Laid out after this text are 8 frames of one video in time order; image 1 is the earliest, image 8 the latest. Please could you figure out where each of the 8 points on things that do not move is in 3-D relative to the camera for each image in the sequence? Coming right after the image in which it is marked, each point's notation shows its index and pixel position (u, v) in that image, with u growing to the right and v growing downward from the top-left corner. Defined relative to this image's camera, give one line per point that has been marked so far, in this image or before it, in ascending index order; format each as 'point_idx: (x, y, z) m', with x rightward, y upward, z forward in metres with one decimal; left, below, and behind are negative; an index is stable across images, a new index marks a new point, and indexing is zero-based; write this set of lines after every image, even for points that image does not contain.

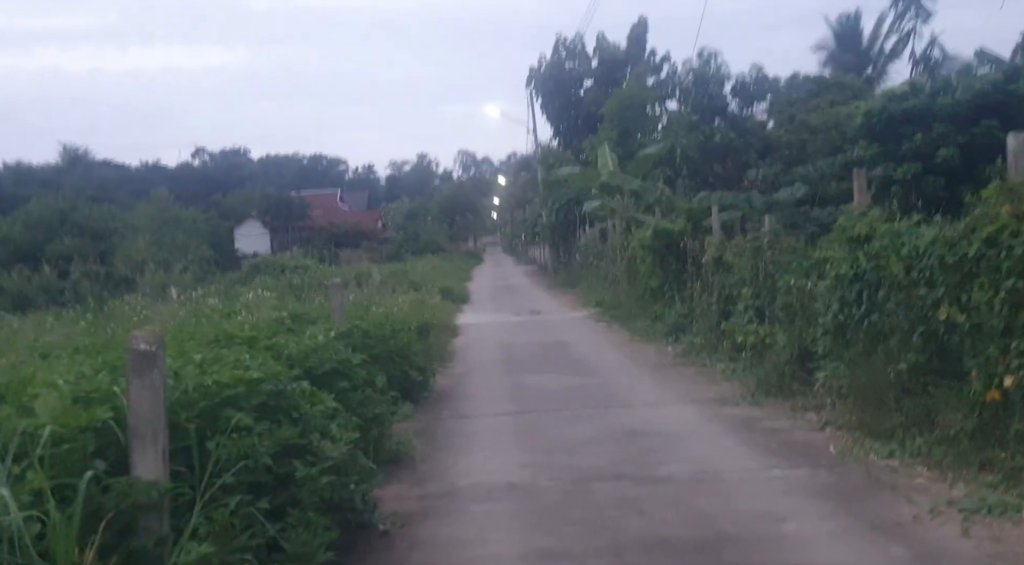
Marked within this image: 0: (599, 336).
0: (+1.7, -1.1, +16.1) m
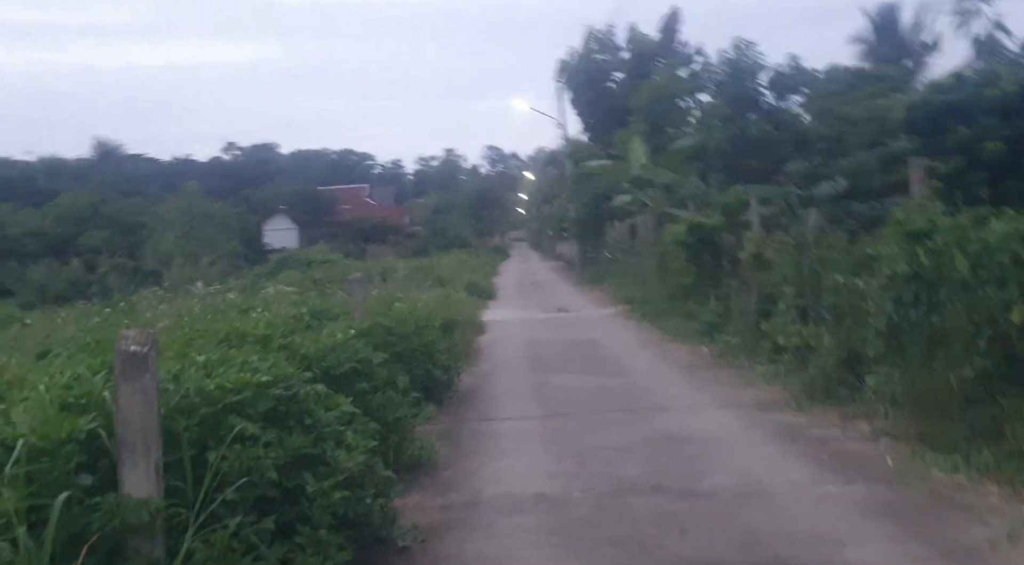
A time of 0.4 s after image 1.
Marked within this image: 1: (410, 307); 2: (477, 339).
0: (+2.3, -1.0, +15.6) m
1: (-1.5, -0.4, +11.6) m
2: (-0.7, -1.1, +16.3) m
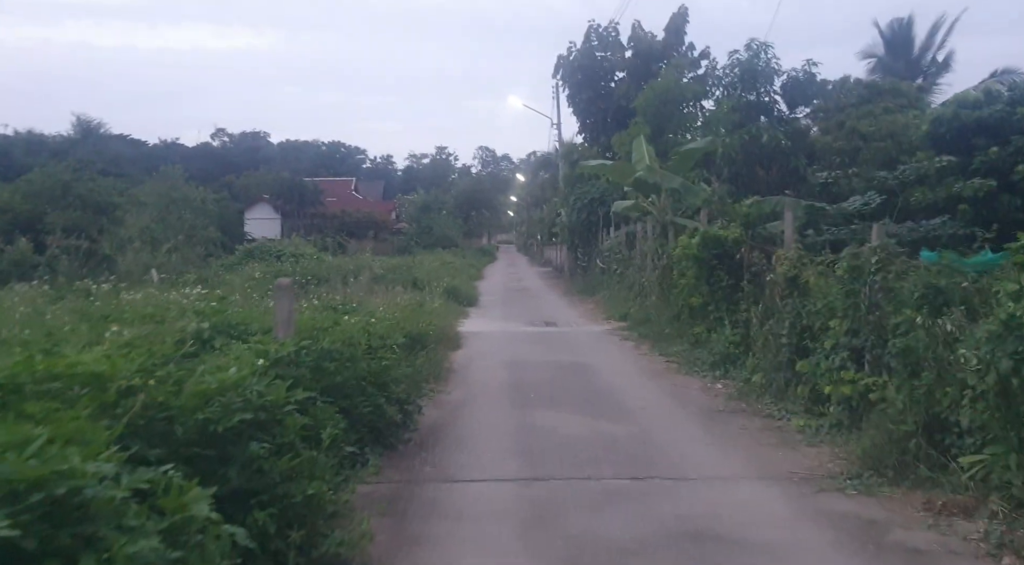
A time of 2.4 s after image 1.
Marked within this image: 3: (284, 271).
0: (+1.9, -1.3, +13.4) m
1: (-1.7, -0.5, +9.4) m
2: (-1.1, -1.3, +14.2) m
3: (-5.4, +0.3, +19.6) m
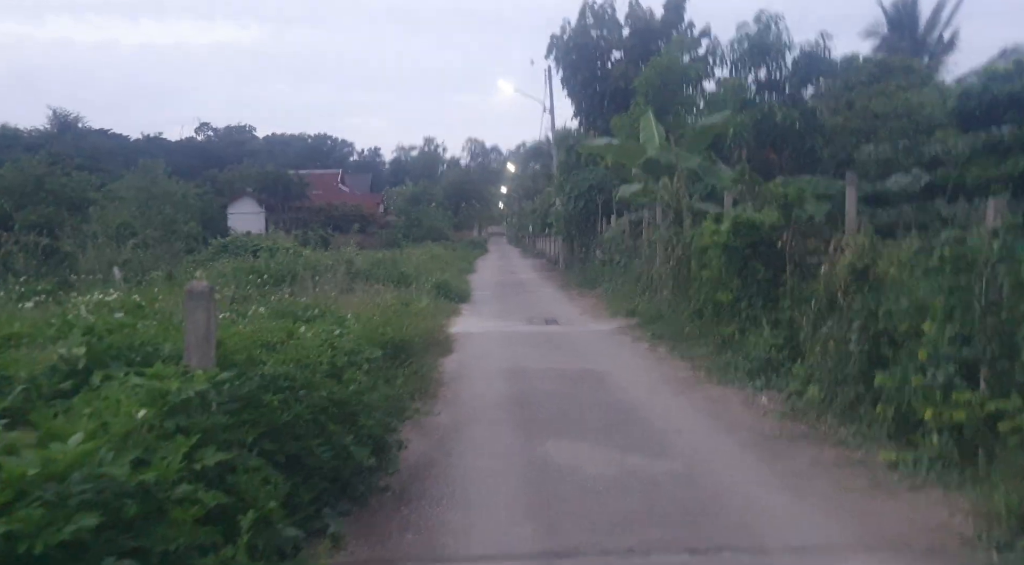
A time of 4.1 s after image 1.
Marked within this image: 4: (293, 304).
0: (+1.9, -1.2, +11.6) m
1: (-1.7, -0.5, +7.5) m
2: (-1.1, -1.2, +12.3) m
3: (-5.5, +0.3, +17.7) m
4: (-2.5, -0.3, +9.1) m
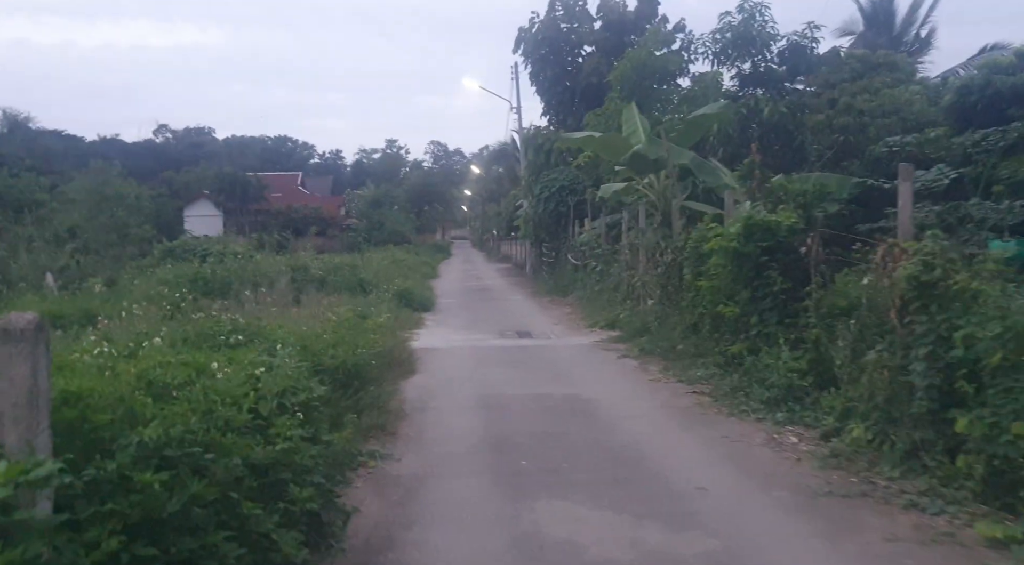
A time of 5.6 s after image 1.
0: (+1.6, -1.4, +10.1) m
1: (-1.8, -0.6, +5.8) m
2: (-1.4, -1.4, +10.6) m
3: (-6.1, +0.1, +15.8) m
4: (-2.7, -0.4, +7.4) m
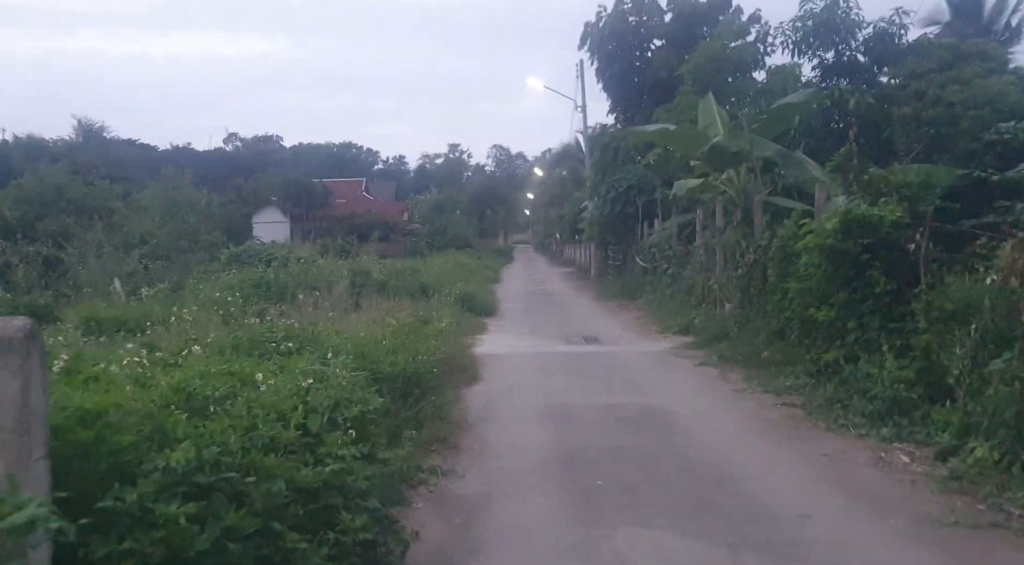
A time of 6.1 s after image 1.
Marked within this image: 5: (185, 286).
0: (+2.4, -1.4, +9.3) m
1: (-1.4, -0.6, +5.3) m
2: (-0.6, -1.4, +10.0) m
3: (-4.8, +0.1, +15.6) m
4: (-2.0, -0.4, +6.9) m
5: (-8.0, -0.1, +19.8) m
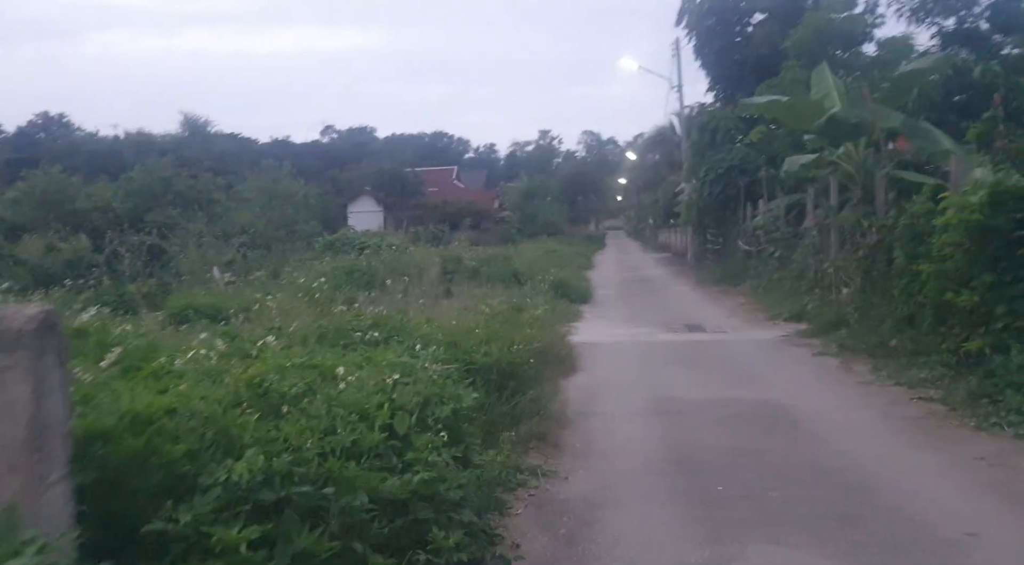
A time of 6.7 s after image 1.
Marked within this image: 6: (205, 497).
0: (+3.5, -1.2, +8.3) m
1: (-0.7, -0.5, +4.8) m
2: (+0.6, -1.2, +9.4) m
3: (-3.0, +0.3, +15.4) m
4: (-1.2, -0.3, +6.5) m
5: (-5.7, +0.2, +19.9) m
6: (-1.0, -0.7, +2.7) m
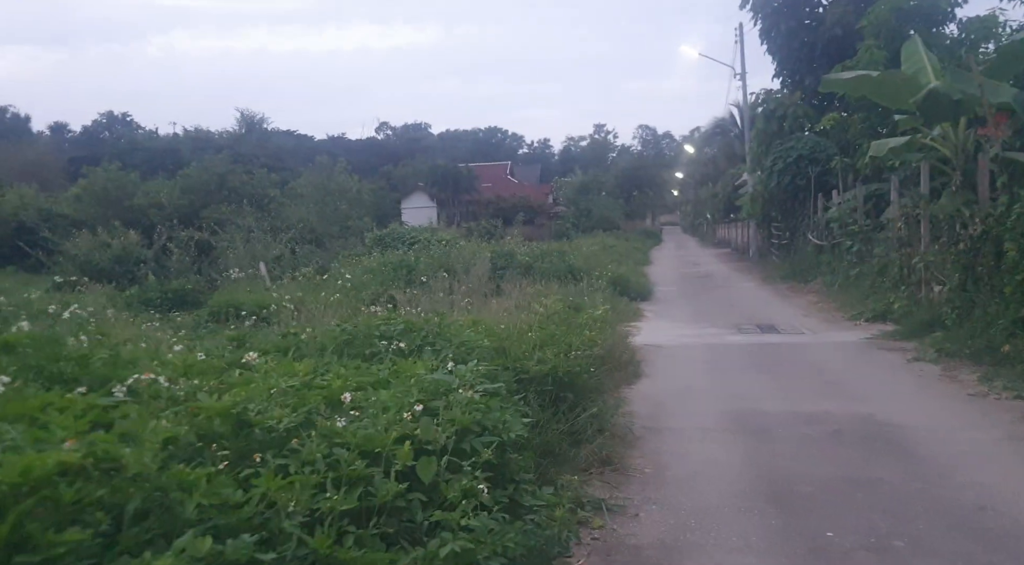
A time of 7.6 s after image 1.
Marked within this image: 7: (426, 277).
0: (+4.0, -1.2, +7.1) m
1: (-0.4, -0.5, +3.8) m
2: (+1.2, -1.2, +8.3) m
3: (-2.0, +0.4, +14.5) m
4: (-0.8, -0.3, +5.5) m
5: (-4.4, +0.3, +19.2) m
6: (-0.9, -0.7, +1.8) m
7: (-1.6, +0.1, +13.8) m
